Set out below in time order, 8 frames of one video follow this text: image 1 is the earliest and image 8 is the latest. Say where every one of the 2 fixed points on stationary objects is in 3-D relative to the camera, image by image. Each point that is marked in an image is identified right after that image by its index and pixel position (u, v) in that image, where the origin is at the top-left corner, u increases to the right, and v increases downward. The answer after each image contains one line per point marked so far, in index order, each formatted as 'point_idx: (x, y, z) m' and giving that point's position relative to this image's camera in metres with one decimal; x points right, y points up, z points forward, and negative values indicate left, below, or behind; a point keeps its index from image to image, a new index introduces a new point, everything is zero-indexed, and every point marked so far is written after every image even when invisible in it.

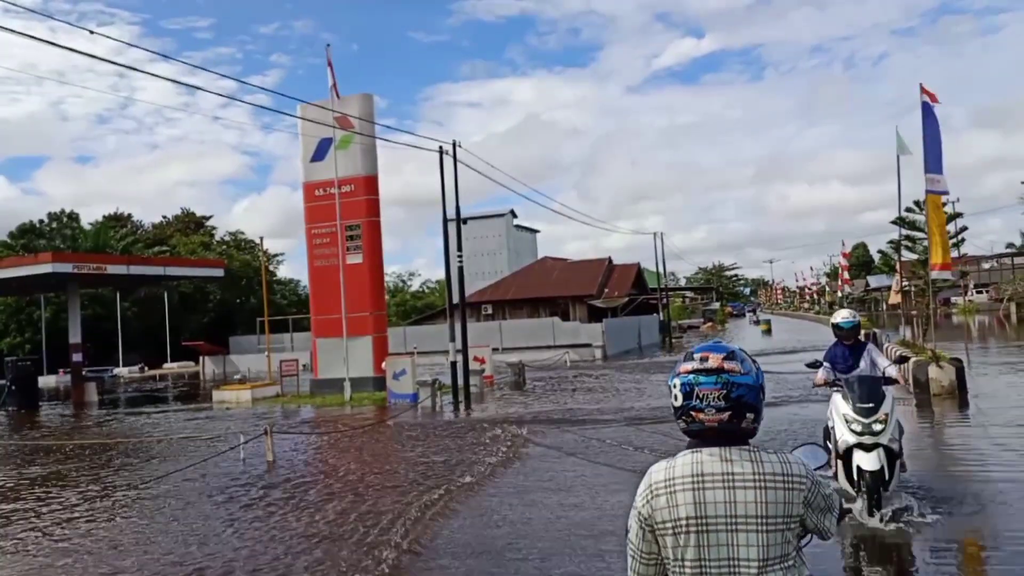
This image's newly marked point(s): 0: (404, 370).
0: (-2.2, -1.7, +19.2) m
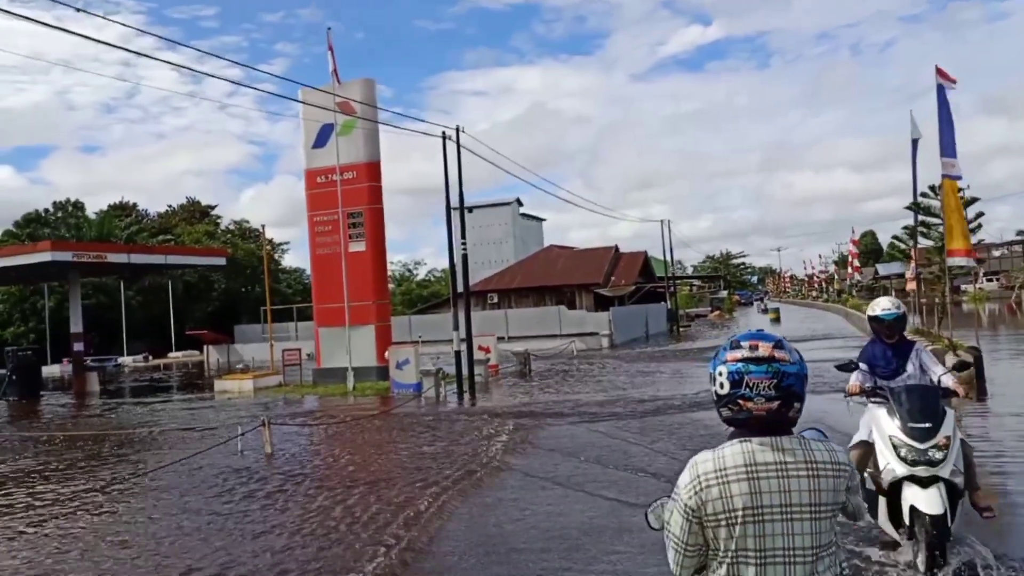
0: (-2.1, -1.5, +18.9) m
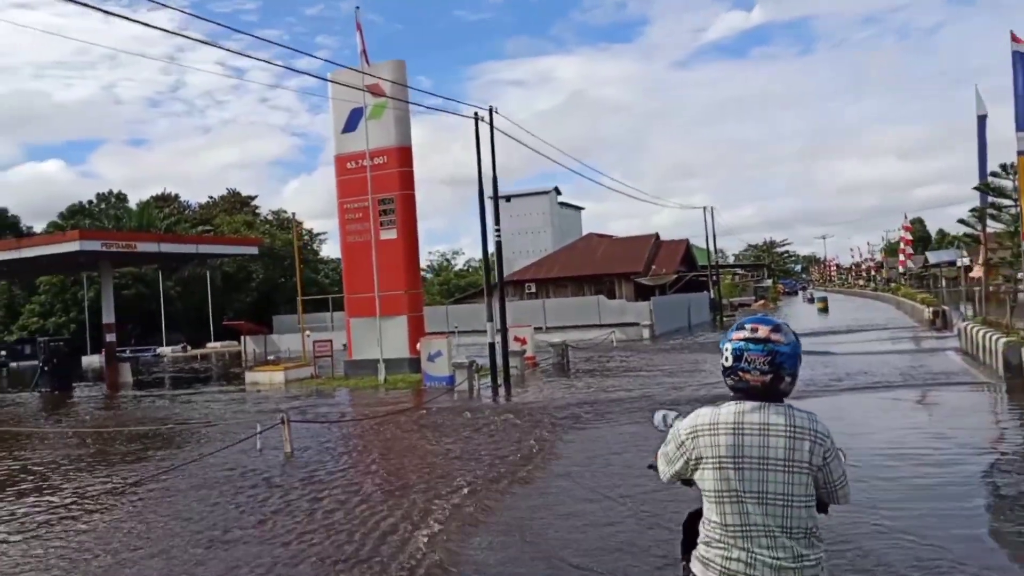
0: (-1.4, -1.3, +18.1) m
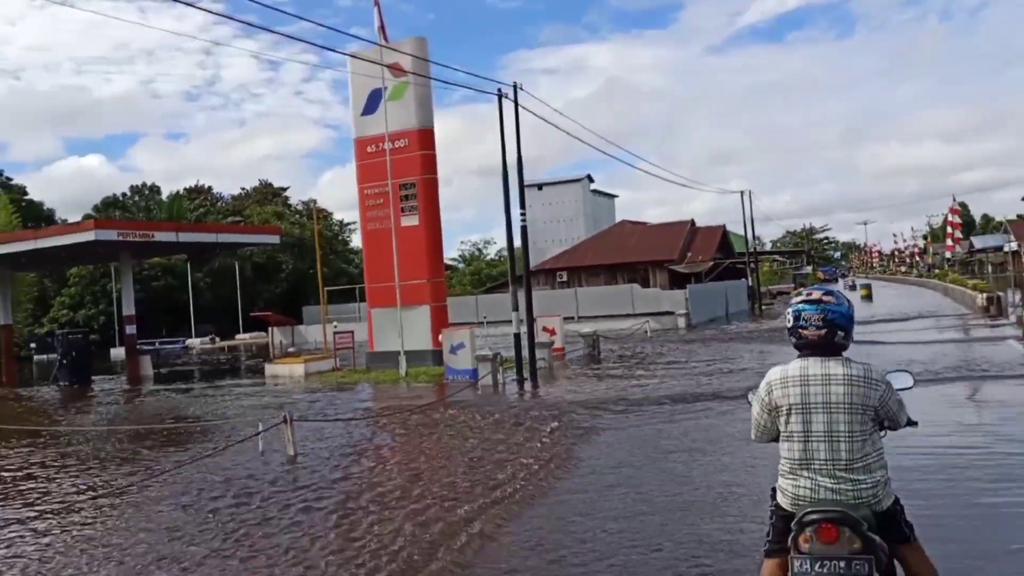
0: (-0.9, -1.0, +17.2) m
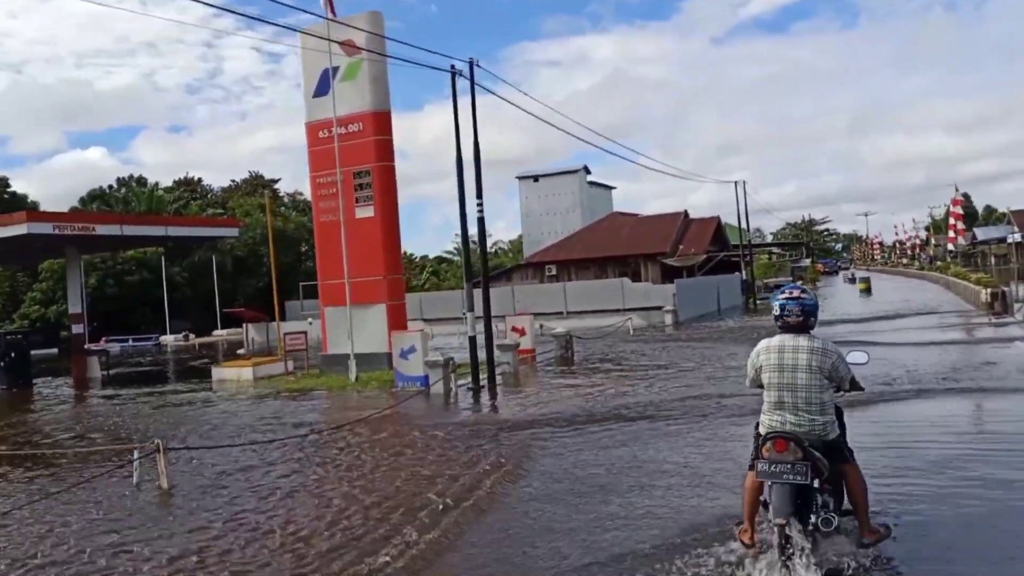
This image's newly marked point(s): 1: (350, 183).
0: (-1.7, -1.0, +15.6) m
1: (-3.3, +2.1, +18.6) m
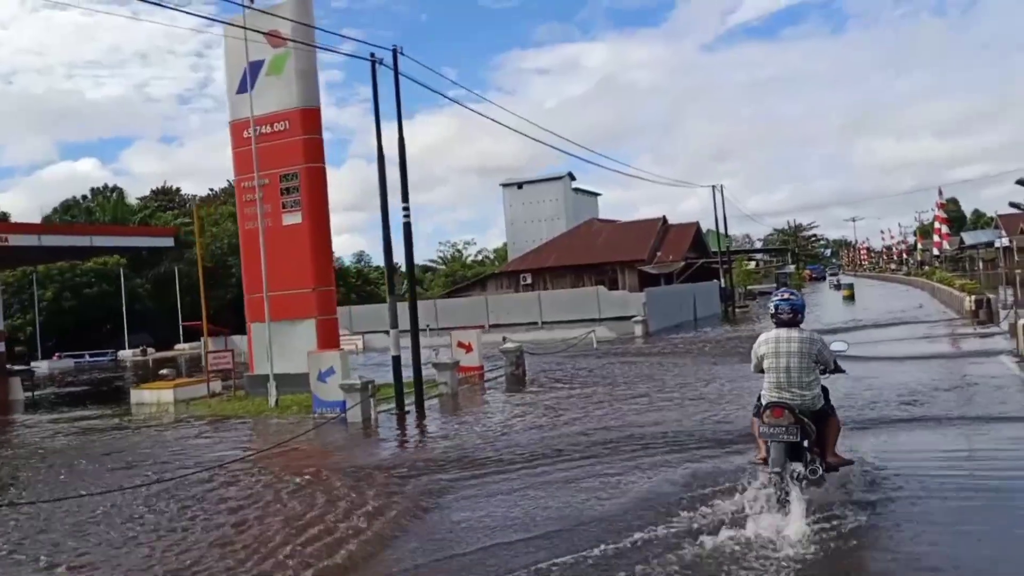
0: (-2.7, -1.2, +14.0) m
1: (-4.4, +1.9, +17.0) m
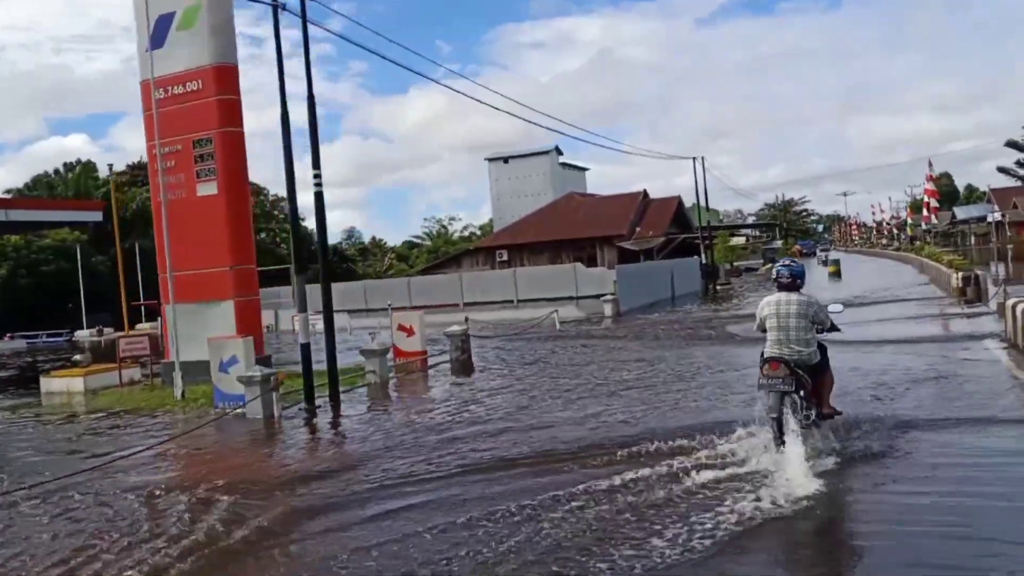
0: (-3.7, -0.9, +12.4) m
1: (-5.4, +2.2, +15.3) m
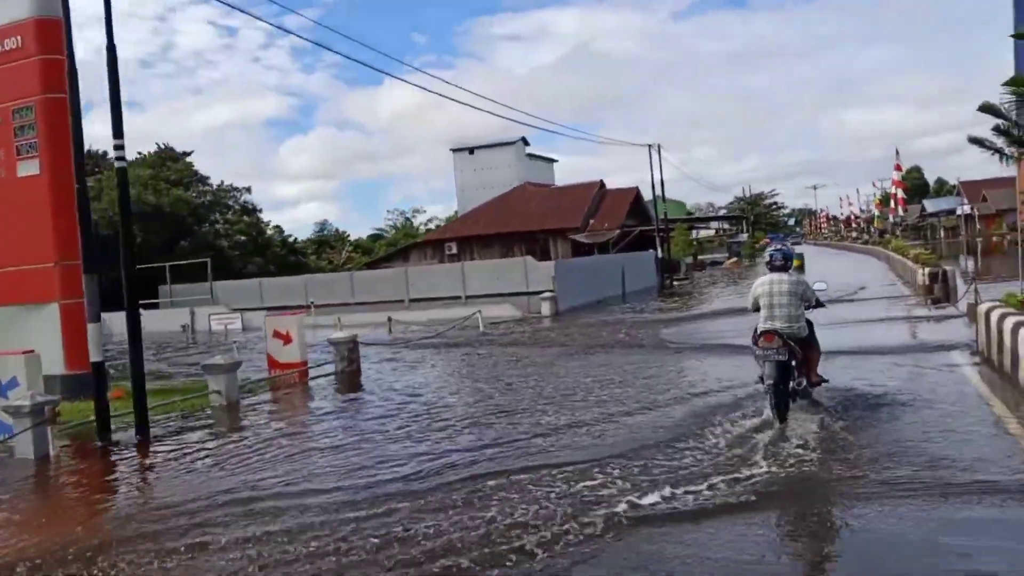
0: (-5.2, -0.9, +9.8) m
1: (-7.0, +2.2, +12.7) m
